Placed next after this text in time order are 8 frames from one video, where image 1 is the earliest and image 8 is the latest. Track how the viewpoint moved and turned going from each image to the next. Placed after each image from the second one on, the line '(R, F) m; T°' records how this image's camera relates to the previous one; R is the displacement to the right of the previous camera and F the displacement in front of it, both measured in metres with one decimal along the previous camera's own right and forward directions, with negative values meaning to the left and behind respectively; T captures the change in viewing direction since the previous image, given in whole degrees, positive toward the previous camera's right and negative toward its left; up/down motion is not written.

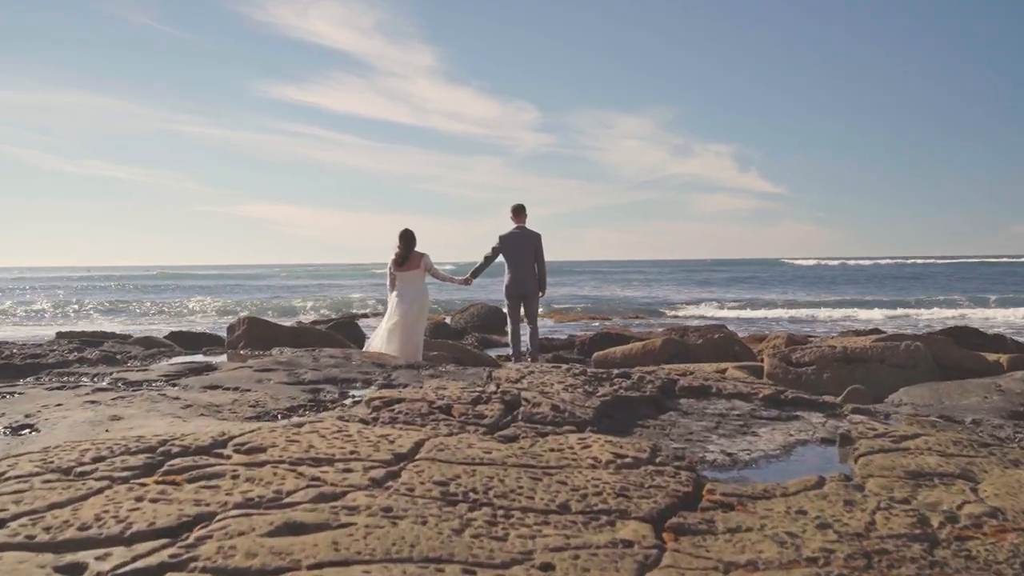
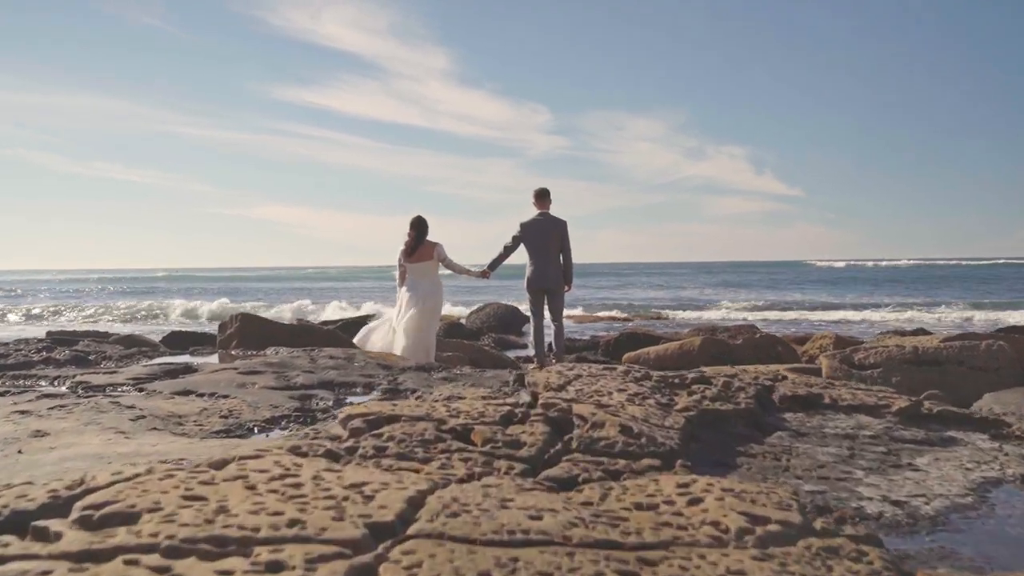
(-0.1, +1.1) m; -1°
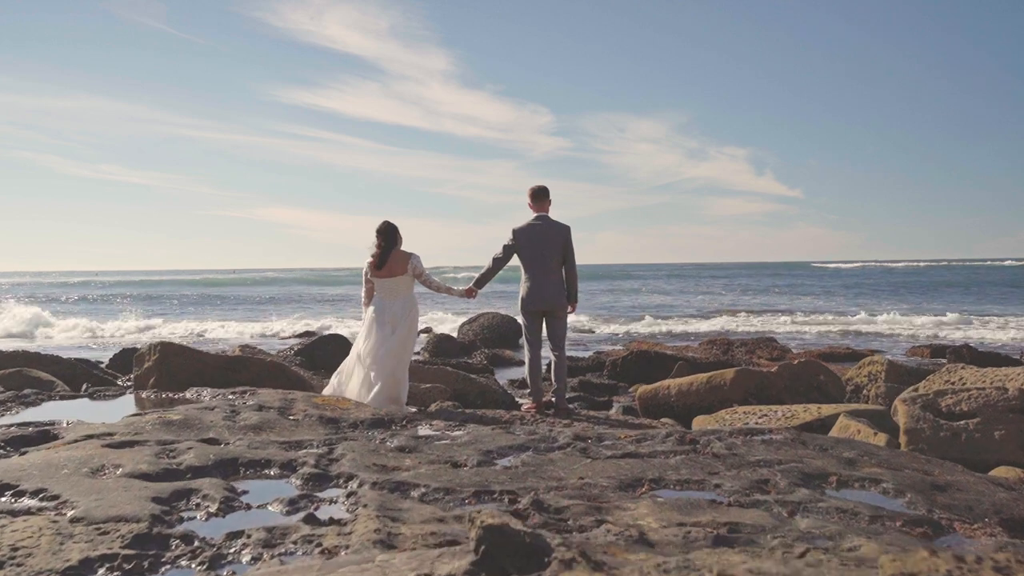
(+0.1, +1.9) m; 0°
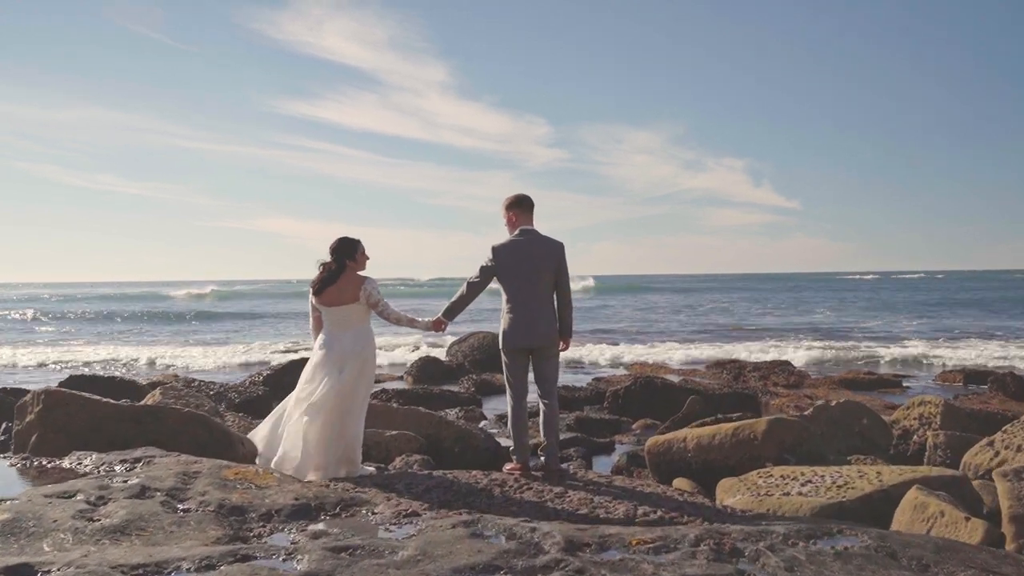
(+0.1, +1.6) m; 0°
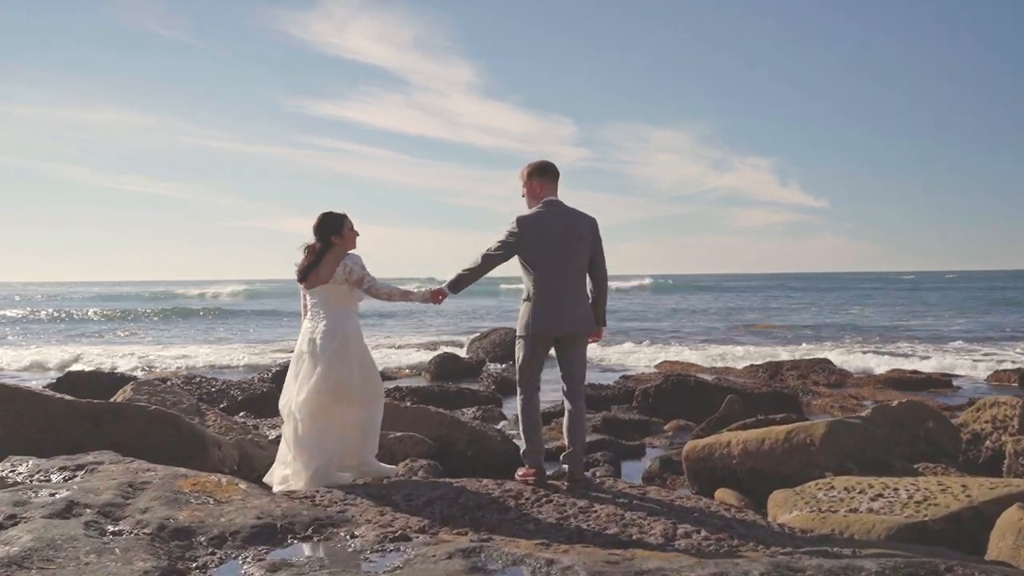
(+0.1, +0.9) m; -2°
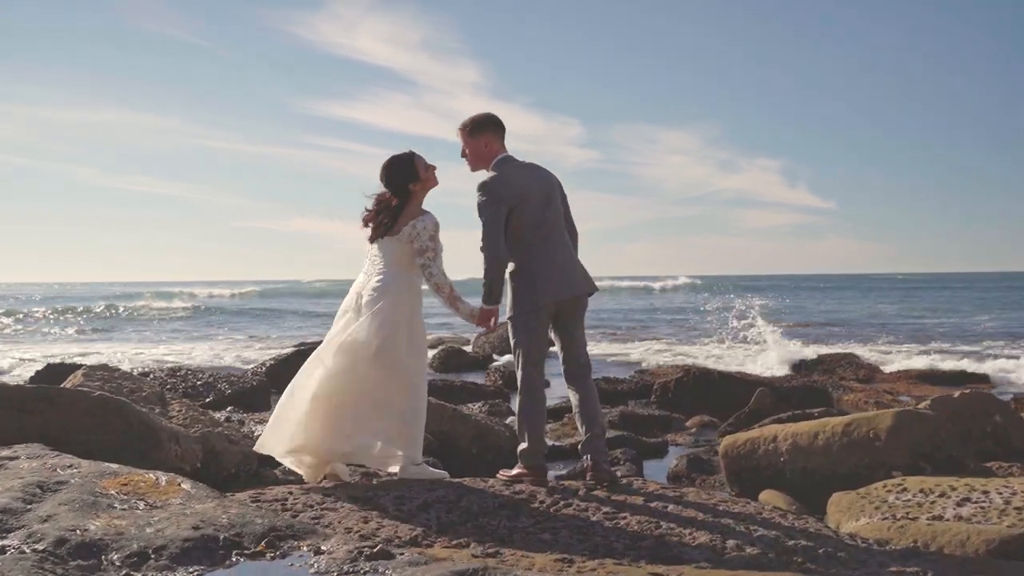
(0.0, +0.9) m; 0°
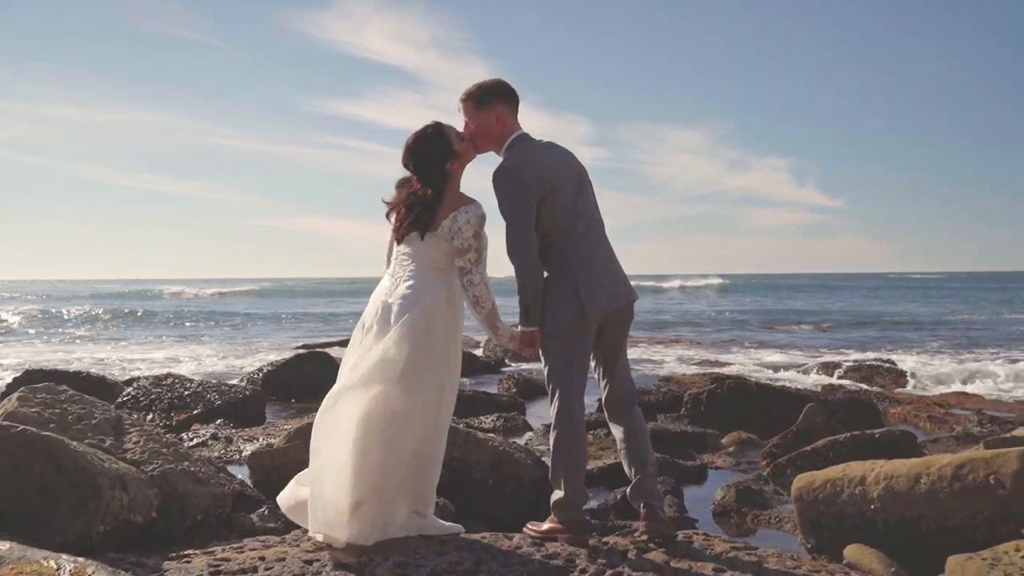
(-0.1, +1.0) m; -1°
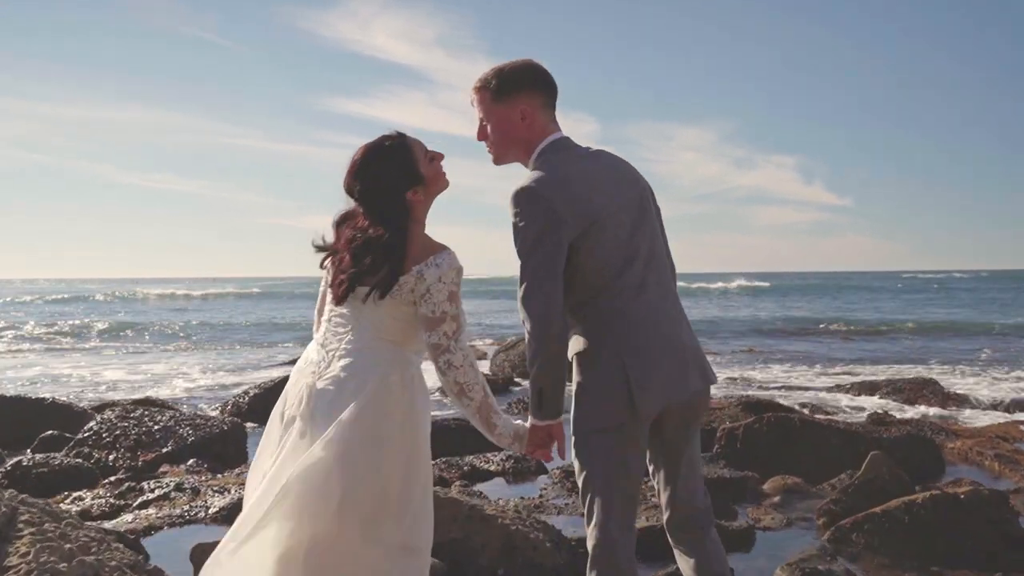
(-0.1, +1.2) m; 0°
